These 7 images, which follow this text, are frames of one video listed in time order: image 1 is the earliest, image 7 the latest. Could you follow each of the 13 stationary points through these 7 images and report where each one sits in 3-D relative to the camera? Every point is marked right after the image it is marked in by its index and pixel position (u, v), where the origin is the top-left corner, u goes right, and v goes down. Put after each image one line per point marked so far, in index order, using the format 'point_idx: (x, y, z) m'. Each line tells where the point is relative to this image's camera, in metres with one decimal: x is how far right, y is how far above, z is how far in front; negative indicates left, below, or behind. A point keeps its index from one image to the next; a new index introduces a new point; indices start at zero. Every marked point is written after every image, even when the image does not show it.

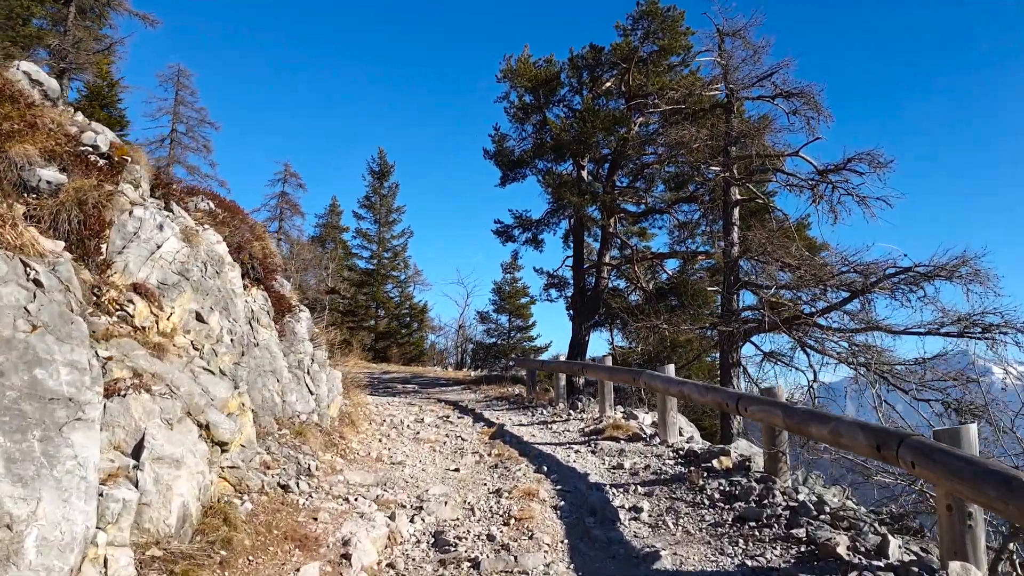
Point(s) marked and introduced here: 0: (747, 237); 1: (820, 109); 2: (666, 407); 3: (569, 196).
0: (+4.6, +1.0, +11.1) m
1: (+5.8, +3.3, +10.9) m
2: (+1.7, -1.4, +6.5) m
3: (+1.3, +2.1, +13.1) m
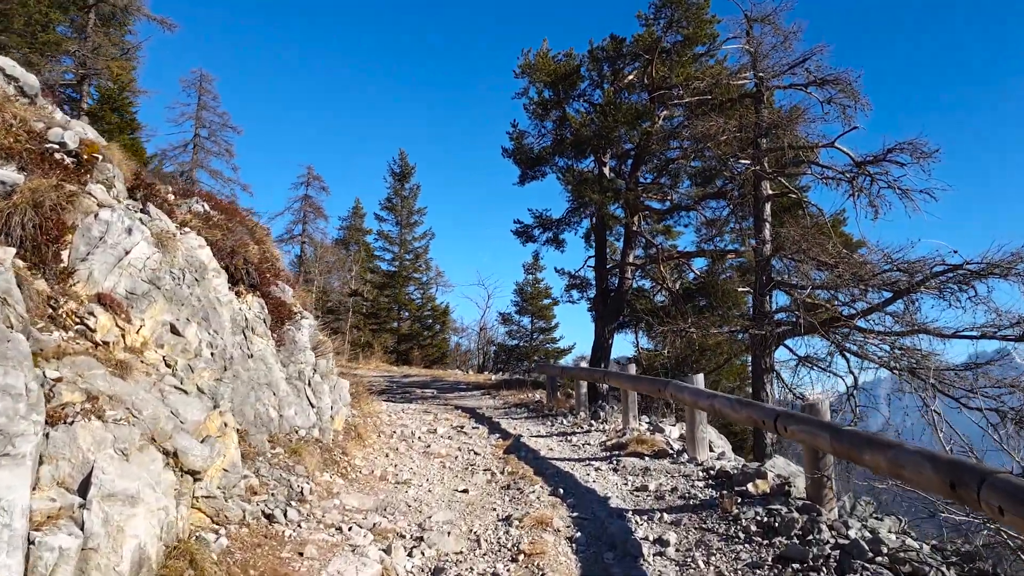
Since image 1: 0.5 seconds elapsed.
0: (+4.9, +1.0, +10.5) m
1: (+6.1, +3.3, +10.2) m
2: (+1.9, -1.4, +6.0) m
3: (+1.8, +2.1, +12.6) m
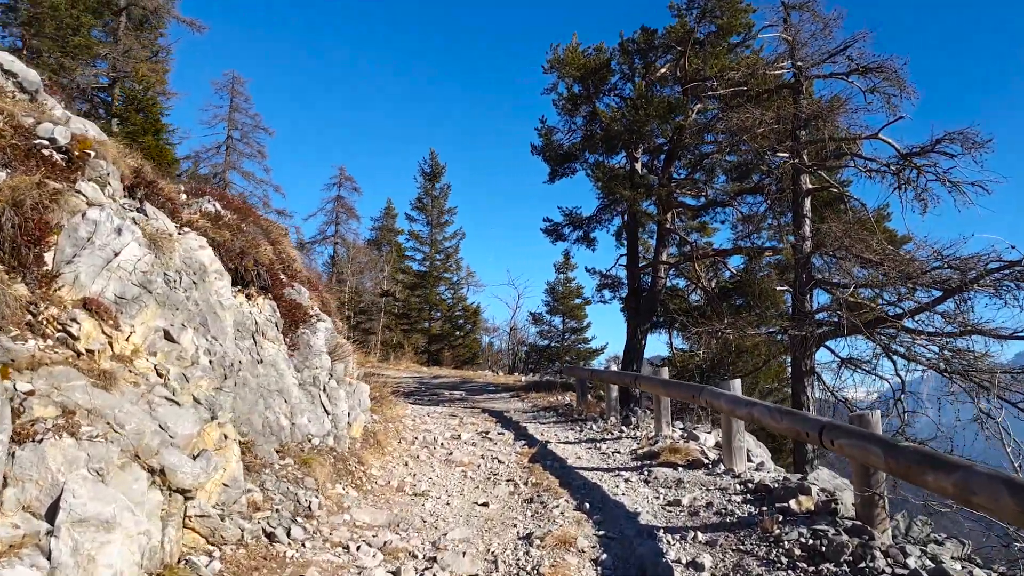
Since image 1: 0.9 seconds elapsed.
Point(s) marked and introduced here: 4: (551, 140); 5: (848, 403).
0: (+5.4, +1.0, +9.8) m
1: (+6.5, +3.3, +9.5) m
2: (+2.1, -1.4, +5.5) m
3: (+2.4, +2.1, +12.1) m
4: (+1.1, +3.8, +14.6) m
5: (+5.7, -2.0, +9.7) m
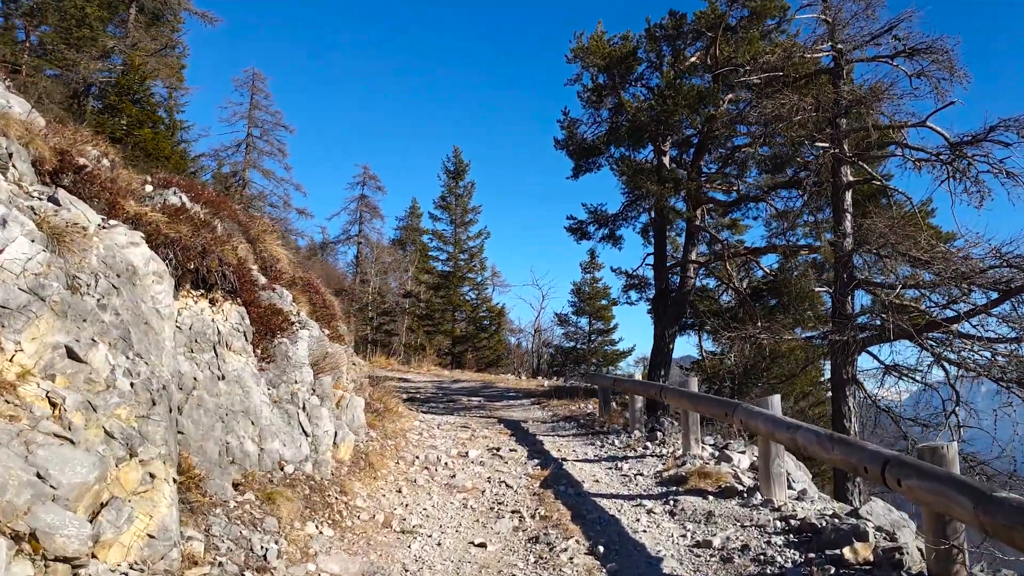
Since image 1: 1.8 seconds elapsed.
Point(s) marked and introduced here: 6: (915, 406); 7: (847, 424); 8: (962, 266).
0: (+5.7, +1.0, +8.8) m
1: (+6.7, +3.3, +8.4) m
2: (+2.2, -1.4, +4.7) m
3: (+2.7, +2.1, +11.3) m
4: (+1.5, +3.8, +13.8) m
5: (+5.9, -2.0, +8.6) m
6: (+5.9, -1.7, +8.2) m
7: (+5.3, -2.2, +8.8) m
8: (+6.3, +0.3, +7.6) m
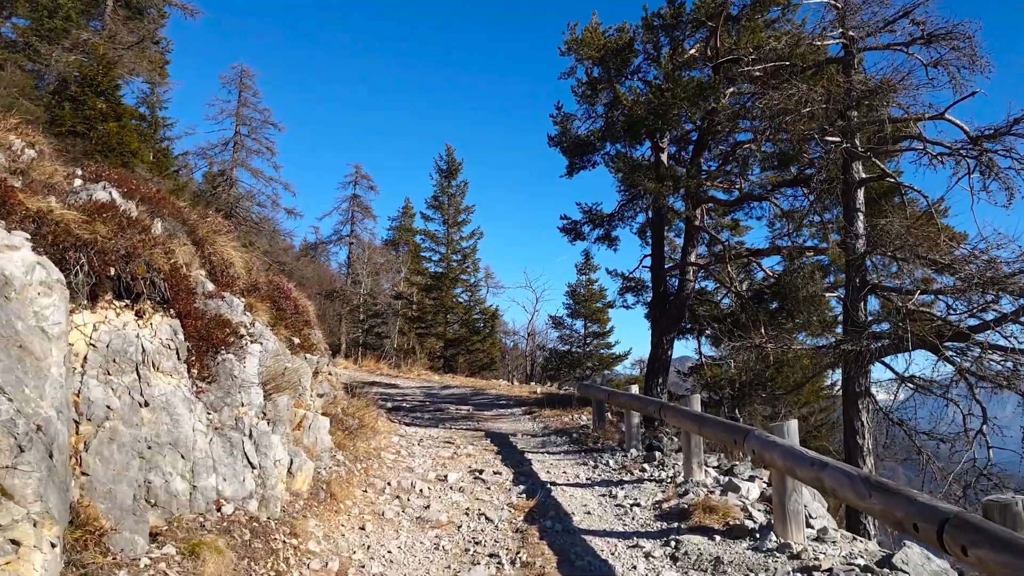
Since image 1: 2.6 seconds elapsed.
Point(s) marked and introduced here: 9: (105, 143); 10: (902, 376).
0: (+5.5, +0.9, +8.2) m
1: (+6.6, +3.2, +7.9) m
2: (+2.0, -1.5, +4.1) m
3: (+2.5, +2.0, +10.7) m
4: (+1.3, +3.7, +13.2) m
5: (+5.8, -2.0, +8.1) m
6: (+5.7, -1.8, +7.6) m
7: (+5.1, -2.2, +8.2) m
8: (+6.1, +0.3, +7.1) m
9: (-7.2, +2.5, +9.9) m
10: (+5.3, -1.2, +7.7) m
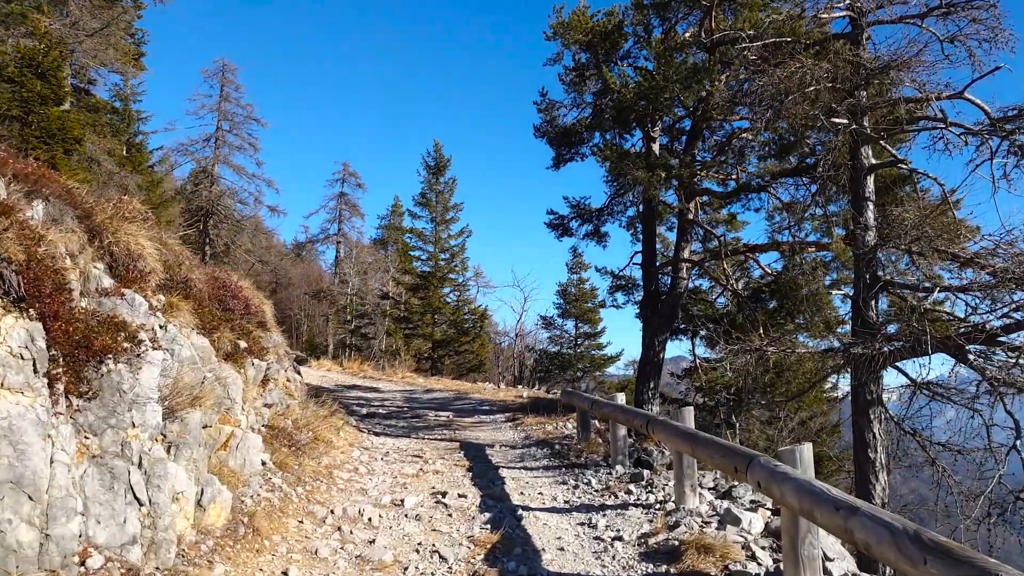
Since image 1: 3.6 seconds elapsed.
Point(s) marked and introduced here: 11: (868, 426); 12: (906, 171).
0: (+5.1, +1.0, +7.5) m
1: (+6.2, +3.3, +7.1) m
2: (+1.7, -1.4, +3.3) m
3: (+2.1, +2.1, +9.9) m
4: (+0.9, +3.8, +12.4) m
5: (+5.4, -2.0, +7.3) m
6: (+5.4, -1.8, +6.9) m
7: (+4.7, -2.2, +7.4) m
8: (+5.8, +0.3, +6.3) m
9: (-7.5, +2.6, +9.0) m
10: (+5.0, -1.2, +7.0) m
11: (+4.8, -1.8, +7.6) m
12: (+5.4, +1.6, +7.7) m
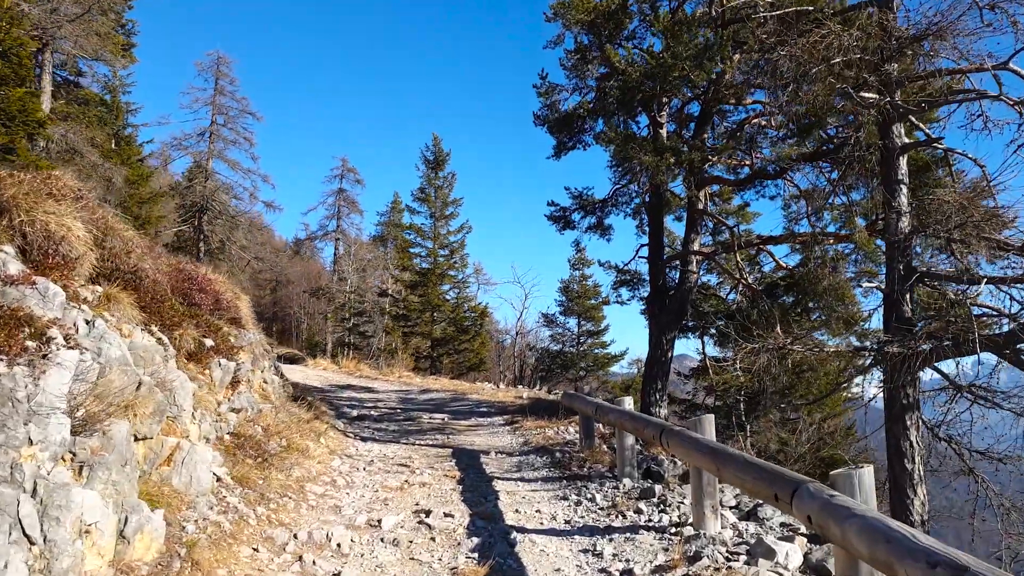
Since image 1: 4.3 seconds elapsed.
0: (+5.1, +1.1, +6.8) m
1: (+6.2, +3.4, +6.4) m
2: (+1.6, -1.4, +2.6) m
3: (+2.1, +2.2, +9.2) m
4: (+0.9, +3.9, +11.7) m
5: (+5.4, -1.9, +6.6) m
6: (+5.3, -1.7, +6.2) m
7: (+4.7, -2.1, +6.7) m
8: (+5.8, +0.4, +5.6) m
9: (-7.6, +2.7, +8.4) m
10: (+4.9, -1.1, +6.2) m
11: (+4.8, -1.7, +6.9) m
12: (+5.4, +1.7, +7.0) m
